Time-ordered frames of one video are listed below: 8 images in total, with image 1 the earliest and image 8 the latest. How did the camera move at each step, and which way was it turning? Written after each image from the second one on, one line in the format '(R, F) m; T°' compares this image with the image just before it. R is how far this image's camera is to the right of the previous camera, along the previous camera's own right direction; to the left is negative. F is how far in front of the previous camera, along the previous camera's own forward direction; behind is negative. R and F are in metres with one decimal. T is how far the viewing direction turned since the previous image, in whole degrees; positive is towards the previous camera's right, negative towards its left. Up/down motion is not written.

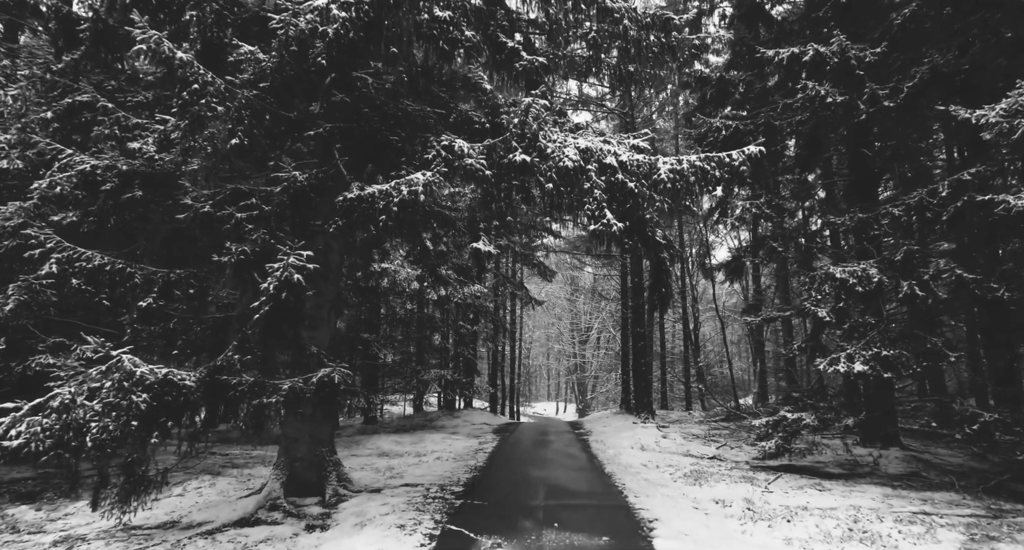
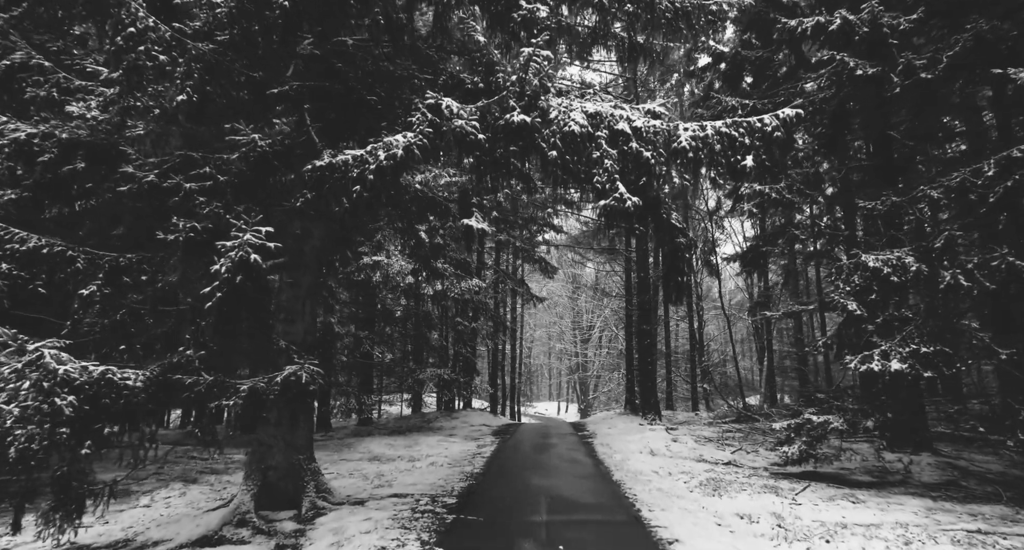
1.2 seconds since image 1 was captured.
(0.0, +0.8) m; 0°
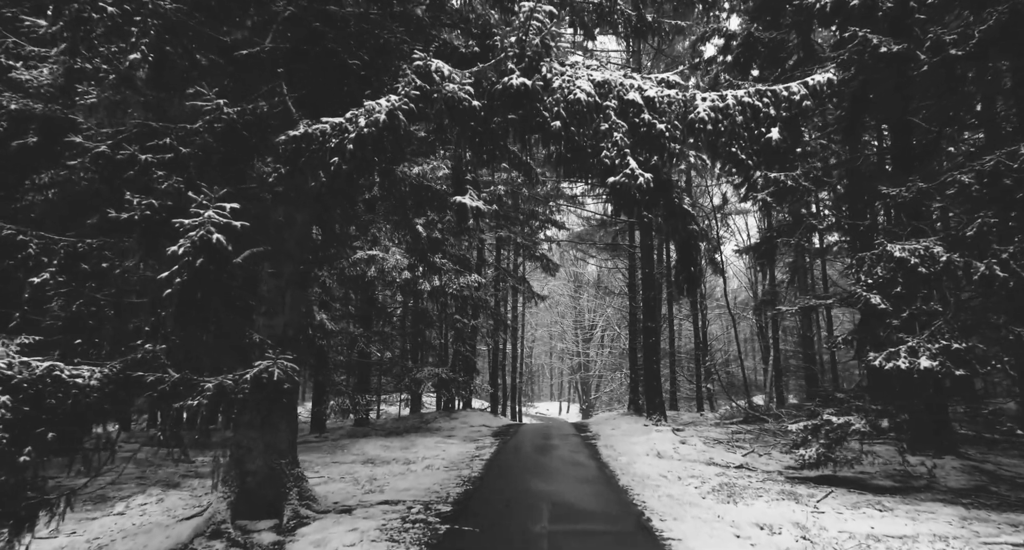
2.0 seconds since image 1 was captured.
(0.0, +0.5) m; 0°
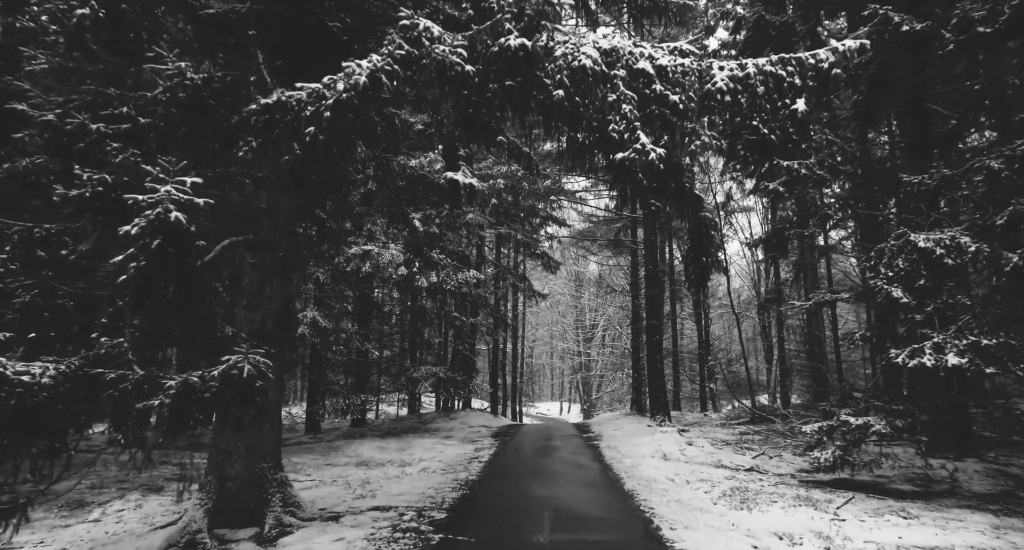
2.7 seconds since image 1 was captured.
(0.0, +0.4) m; 0°
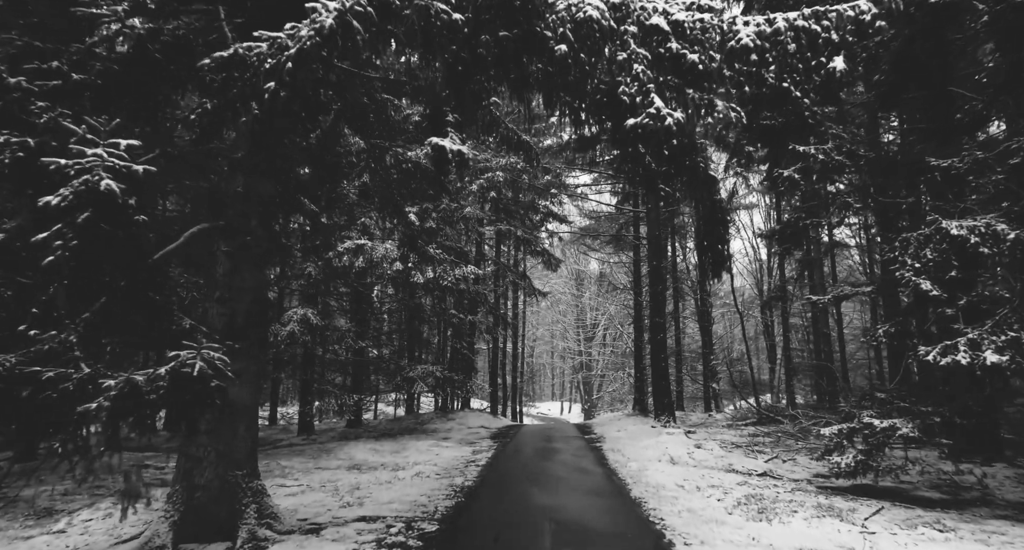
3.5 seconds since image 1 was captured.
(0.0, +0.5) m; 0°
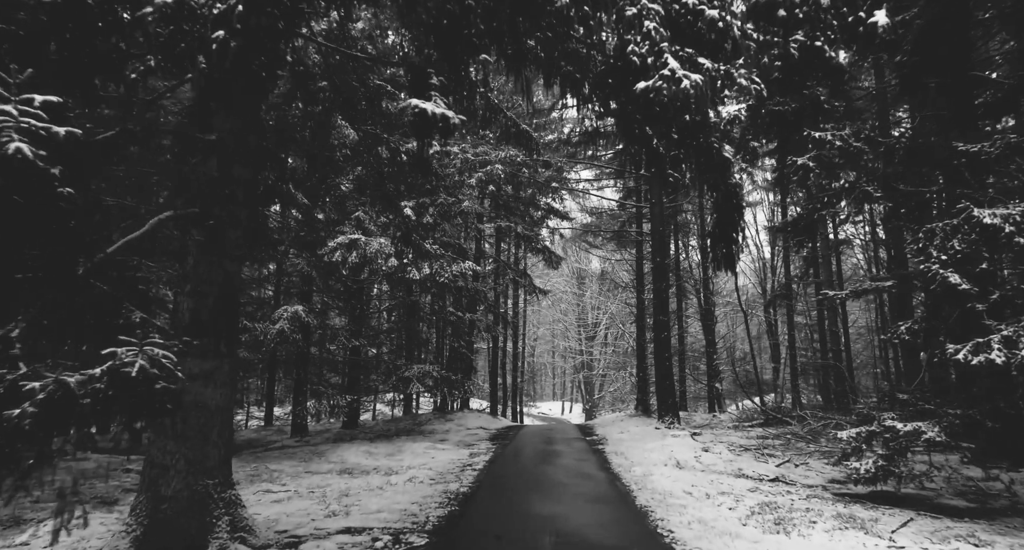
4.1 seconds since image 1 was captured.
(0.0, +0.5) m; 0°
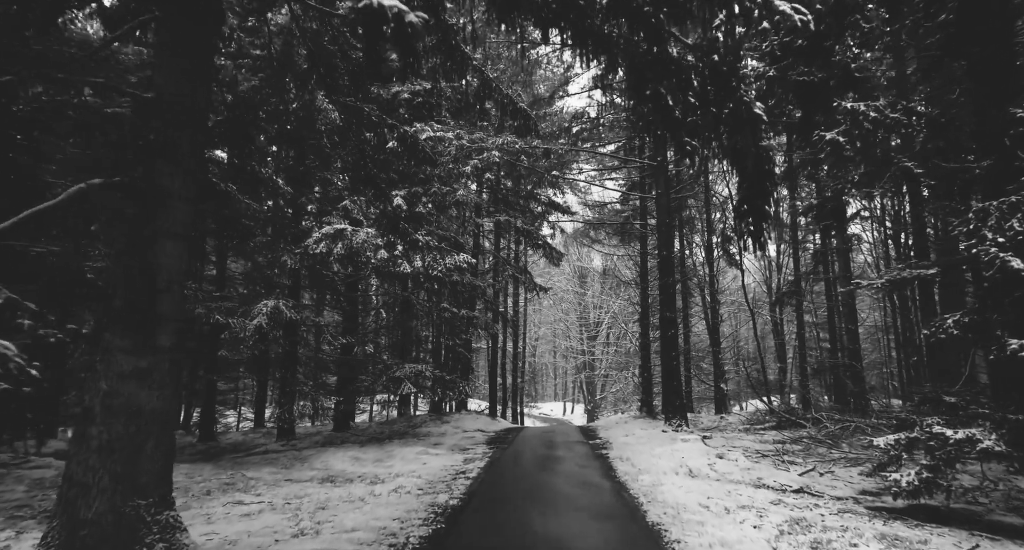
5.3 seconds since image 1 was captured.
(+0.1, +0.8) m; 0°
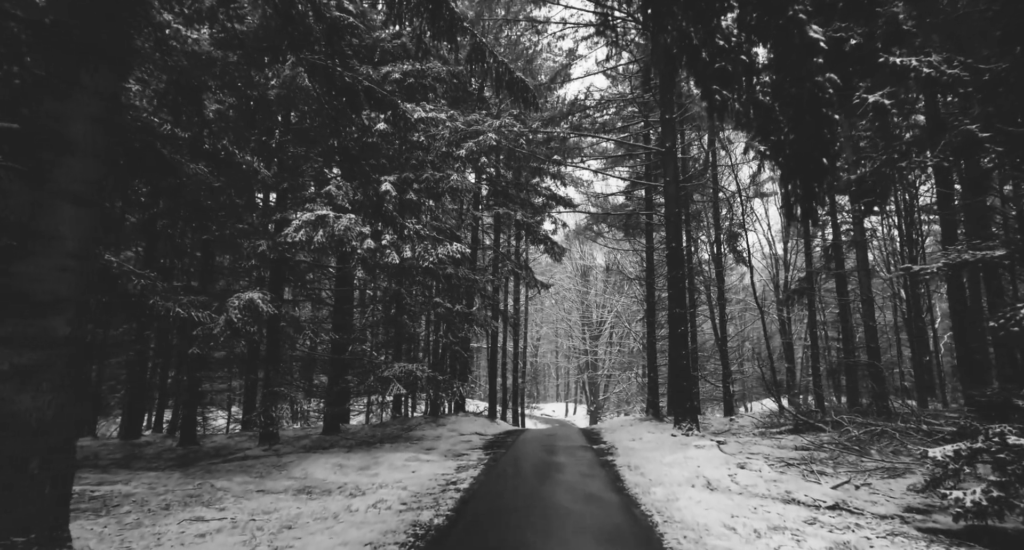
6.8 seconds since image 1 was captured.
(+0.1, +0.9) m; 0°
